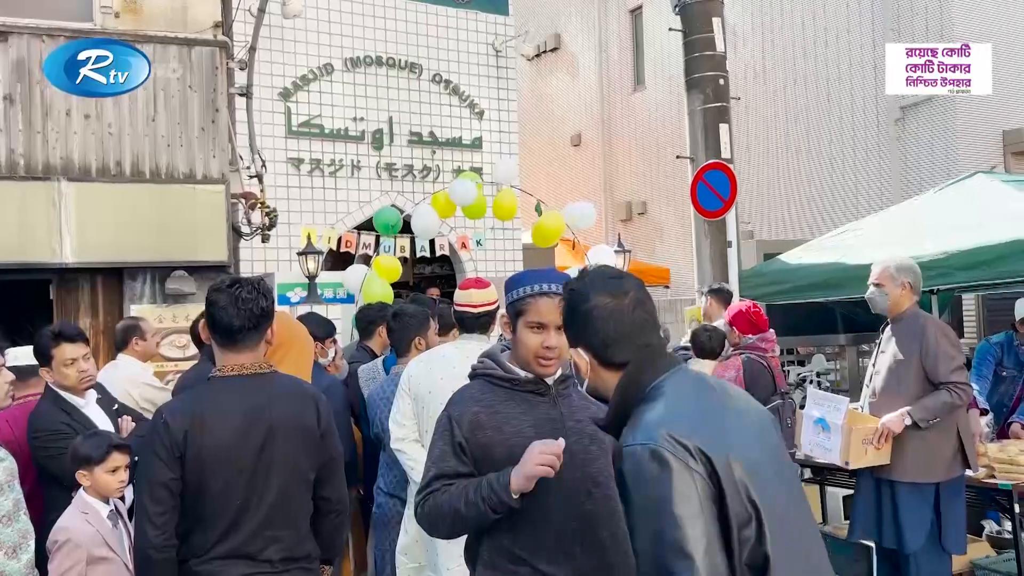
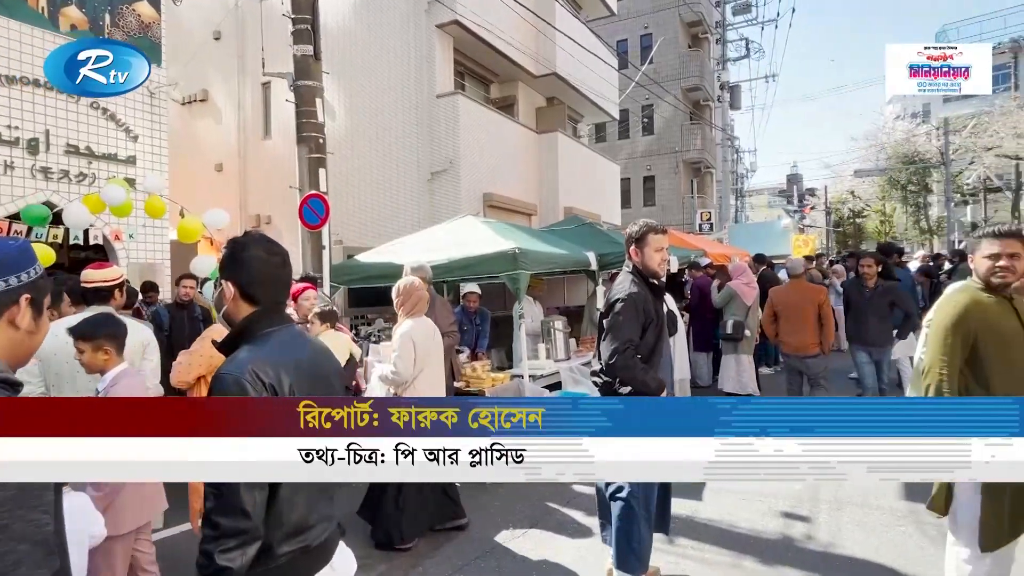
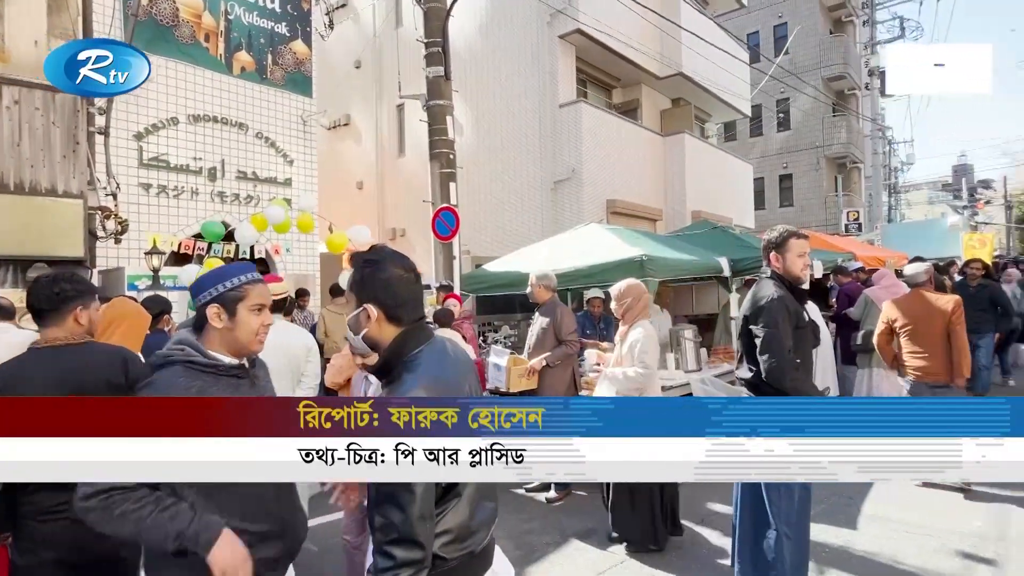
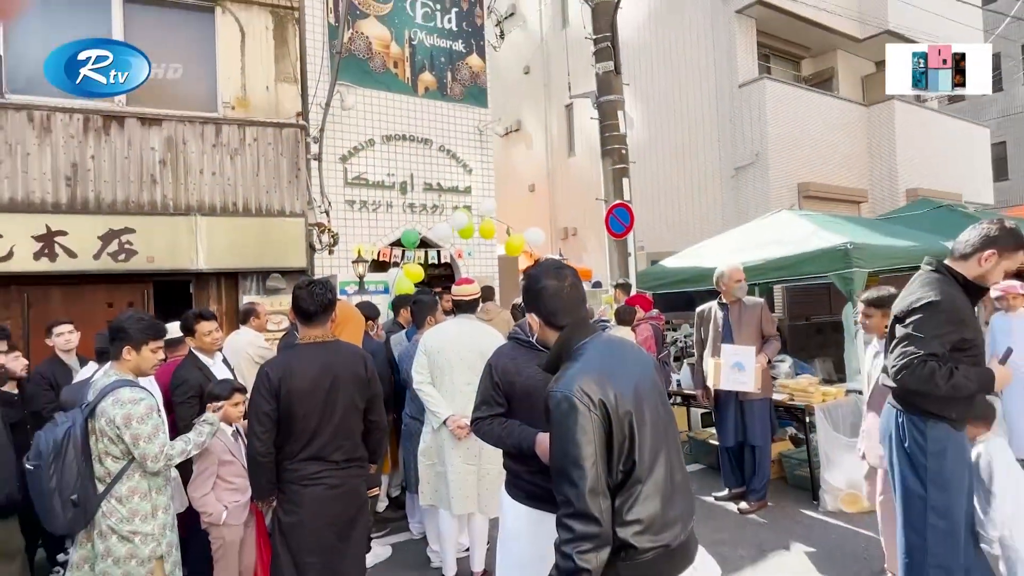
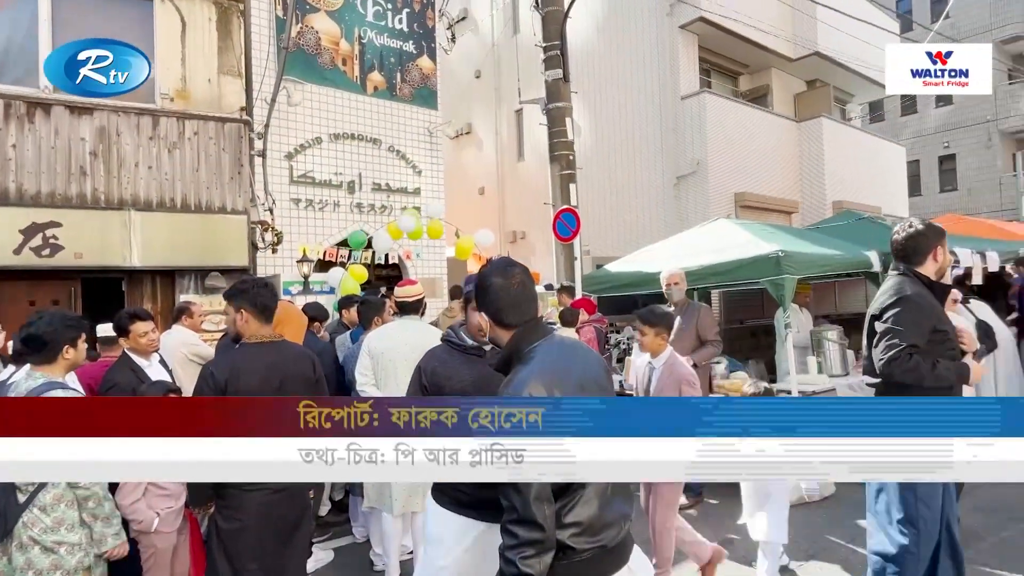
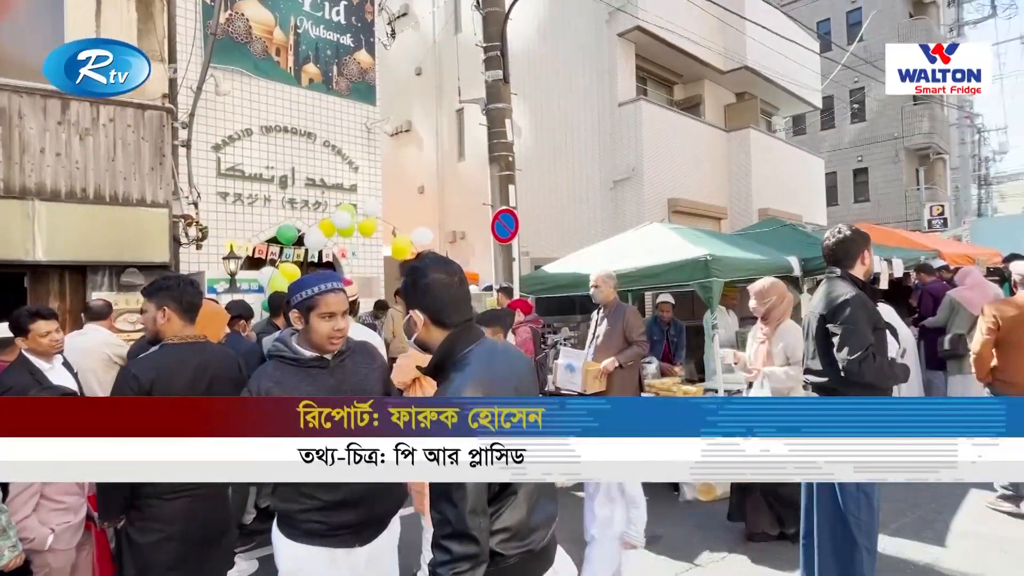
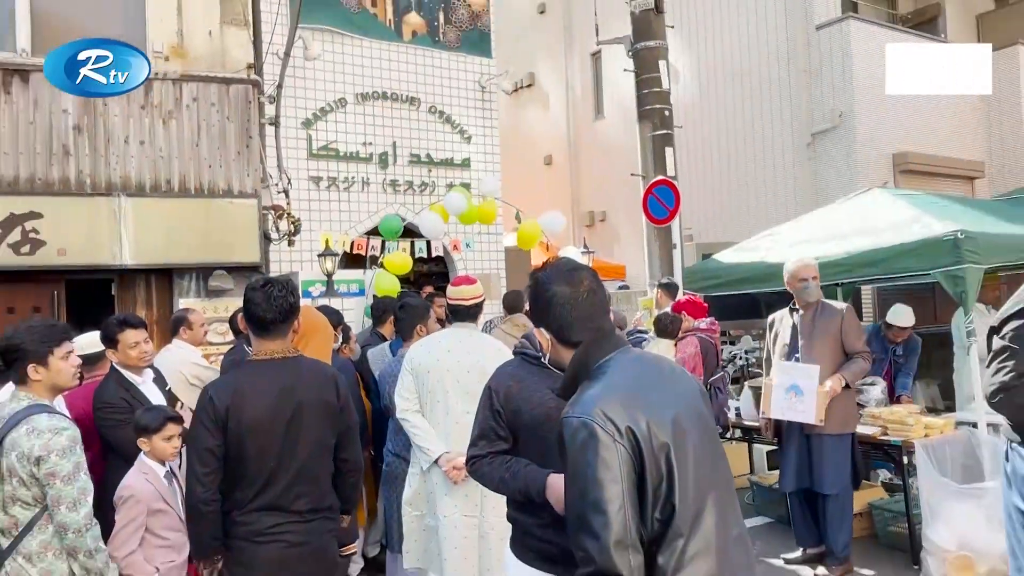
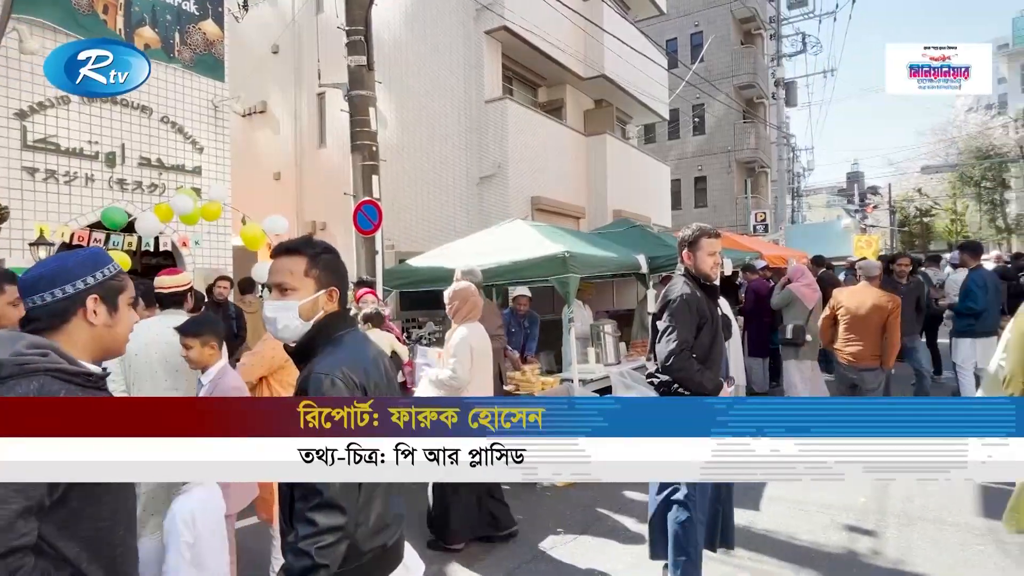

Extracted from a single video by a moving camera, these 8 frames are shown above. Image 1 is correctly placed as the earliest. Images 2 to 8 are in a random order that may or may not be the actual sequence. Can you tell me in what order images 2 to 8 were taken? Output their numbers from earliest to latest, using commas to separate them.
7, 4, 5, 6, 3, 8, 2
